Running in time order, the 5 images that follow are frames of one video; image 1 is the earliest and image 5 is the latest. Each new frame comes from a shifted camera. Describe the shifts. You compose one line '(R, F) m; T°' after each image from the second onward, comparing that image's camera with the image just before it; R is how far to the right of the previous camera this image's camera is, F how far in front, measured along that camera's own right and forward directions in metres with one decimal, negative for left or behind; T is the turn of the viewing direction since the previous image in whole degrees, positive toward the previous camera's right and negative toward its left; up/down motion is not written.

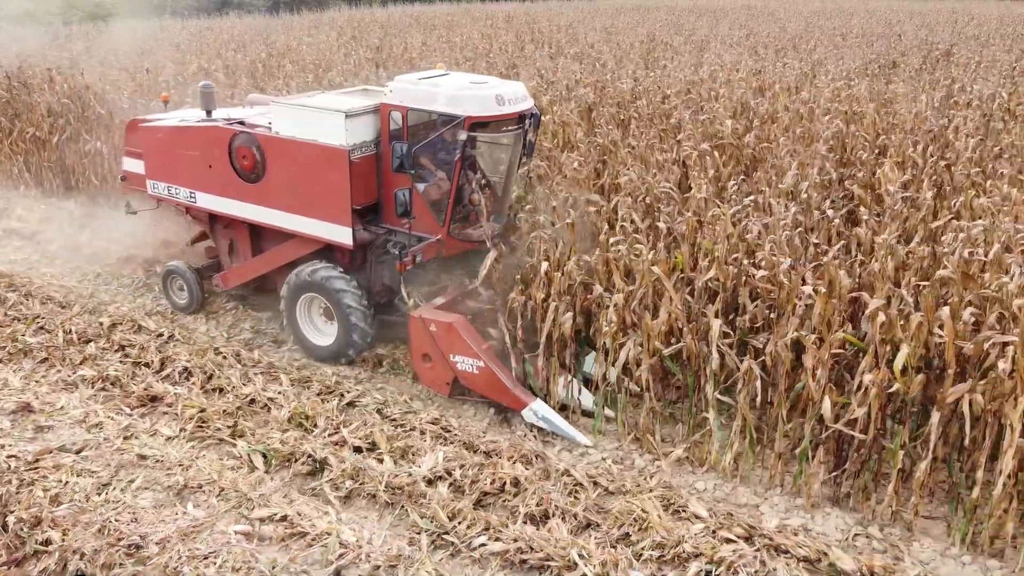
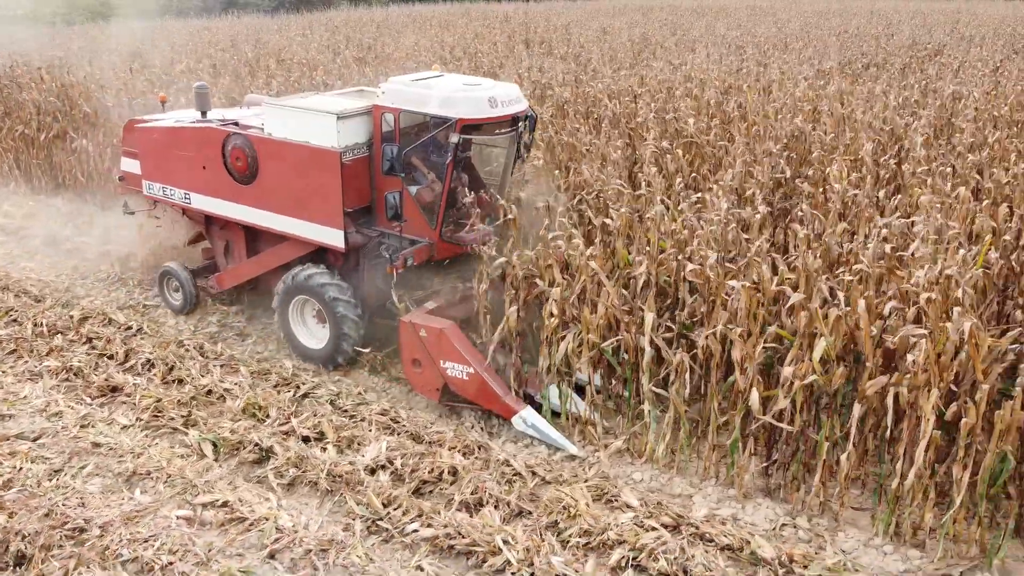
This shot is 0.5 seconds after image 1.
(+0.4, -0.1) m; -1°
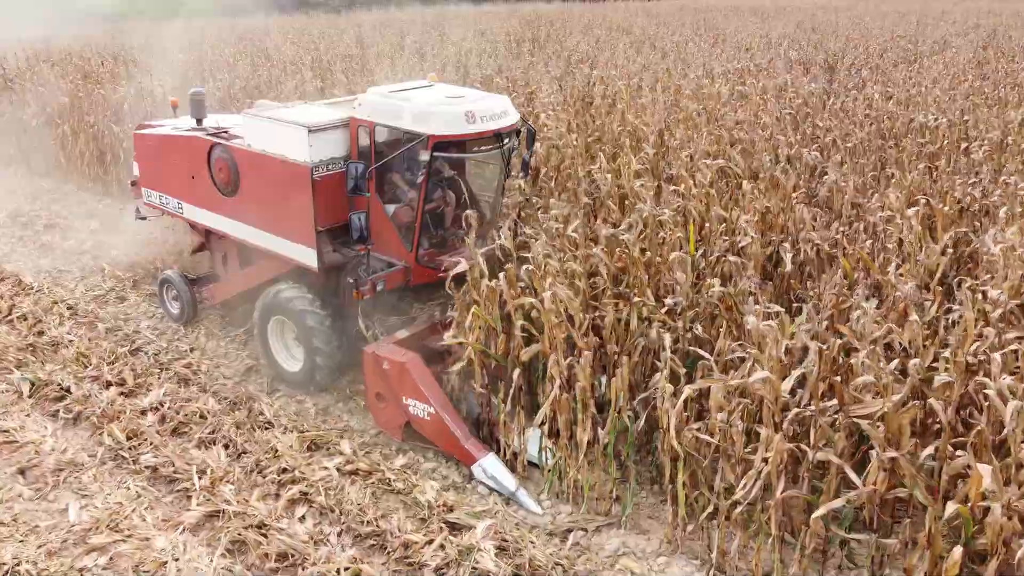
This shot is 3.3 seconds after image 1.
(+2.1, -0.4) m; -6°
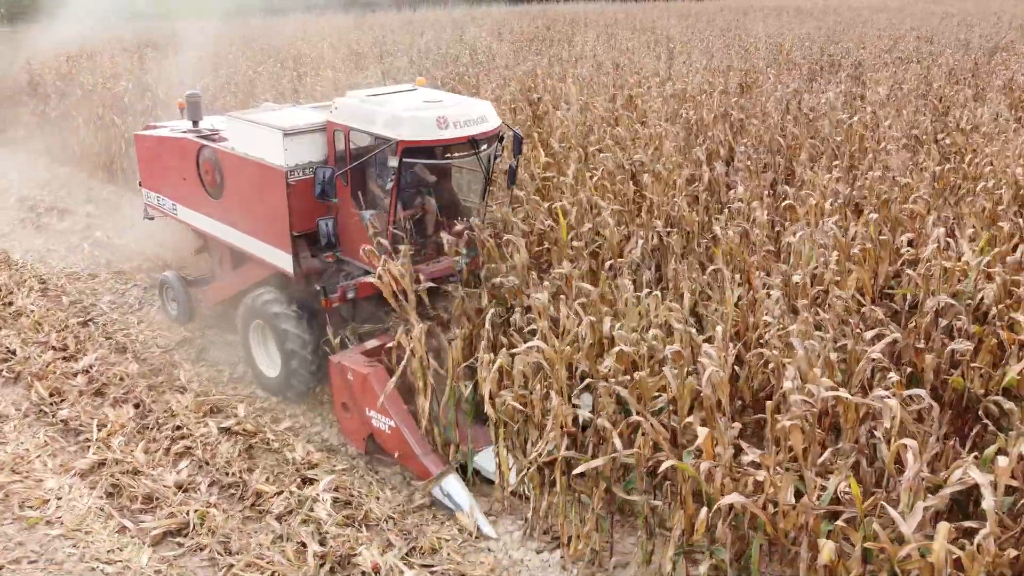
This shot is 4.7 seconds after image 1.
(+1.1, -0.3) m; -4°
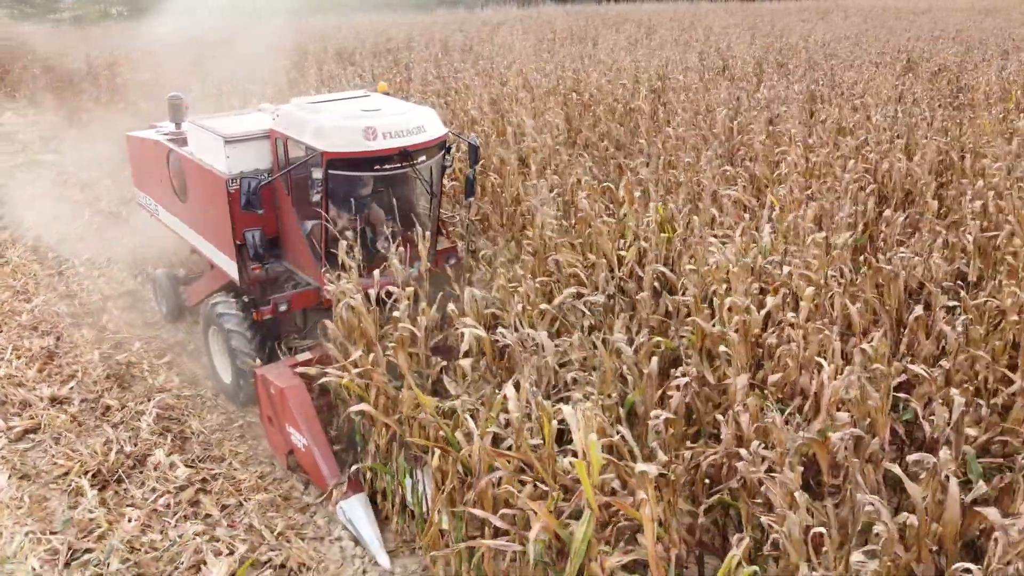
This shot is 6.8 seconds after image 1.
(+1.9, -0.5) m; -8°
